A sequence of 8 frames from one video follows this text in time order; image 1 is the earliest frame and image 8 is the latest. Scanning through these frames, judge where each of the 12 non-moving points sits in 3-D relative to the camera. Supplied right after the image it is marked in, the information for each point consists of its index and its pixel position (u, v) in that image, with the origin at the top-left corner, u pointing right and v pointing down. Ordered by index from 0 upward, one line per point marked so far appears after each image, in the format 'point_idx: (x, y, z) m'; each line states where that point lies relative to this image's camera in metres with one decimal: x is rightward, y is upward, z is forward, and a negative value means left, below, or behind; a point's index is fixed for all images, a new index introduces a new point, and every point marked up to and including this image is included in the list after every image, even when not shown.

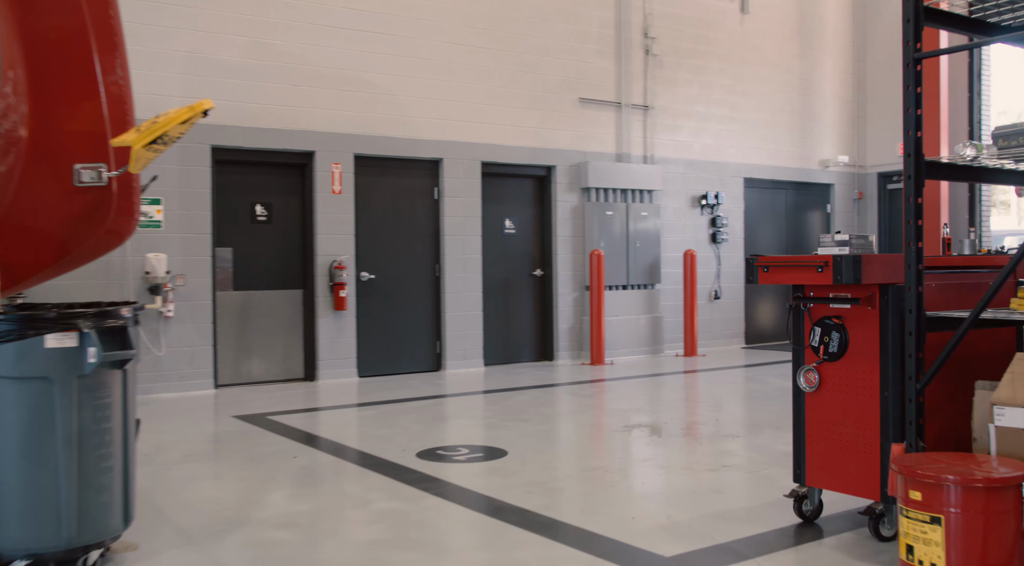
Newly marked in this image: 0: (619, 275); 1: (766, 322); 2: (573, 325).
0: (+1.1, +0.1, +9.2) m
1: (+3.0, -0.5, +10.8) m
2: (+0.6, -0.4, +9.0) m
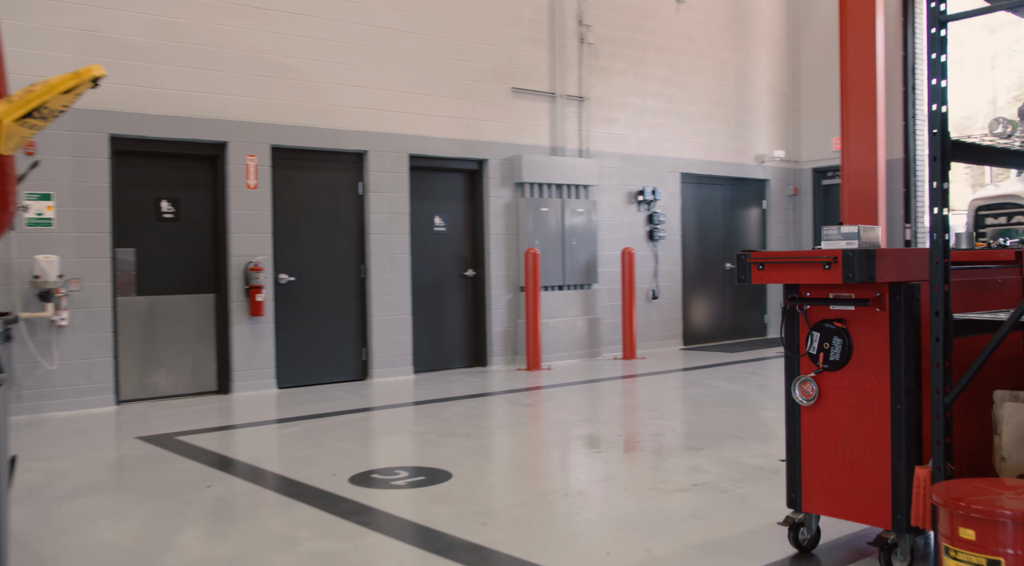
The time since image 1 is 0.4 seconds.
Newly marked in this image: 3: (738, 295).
0: (+0.4, +0.1, +8.7) m
1: (+2.2, -0.5, +10.5) m
2: (0.0, -0.4, +8.5) m
3: (+2.7, -0.1, +10.8) m
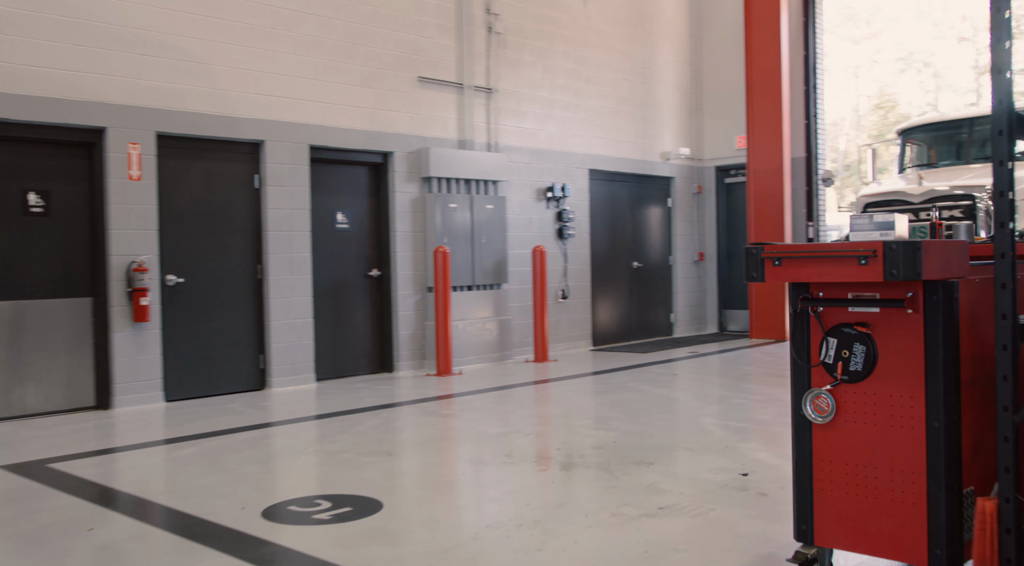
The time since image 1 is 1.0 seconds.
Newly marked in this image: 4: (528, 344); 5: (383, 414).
0: (-0.4, +0.1, +8.3) m
1: (+1.1, -0.5, +10.3) m
2: (-0.9, -0.4, +8.1) m
3: (+1.5, -0.1, +10.7) m
4: (+0.2, -0.6, +9.1) m
5: (-0.9, -0.9, +6.0) m
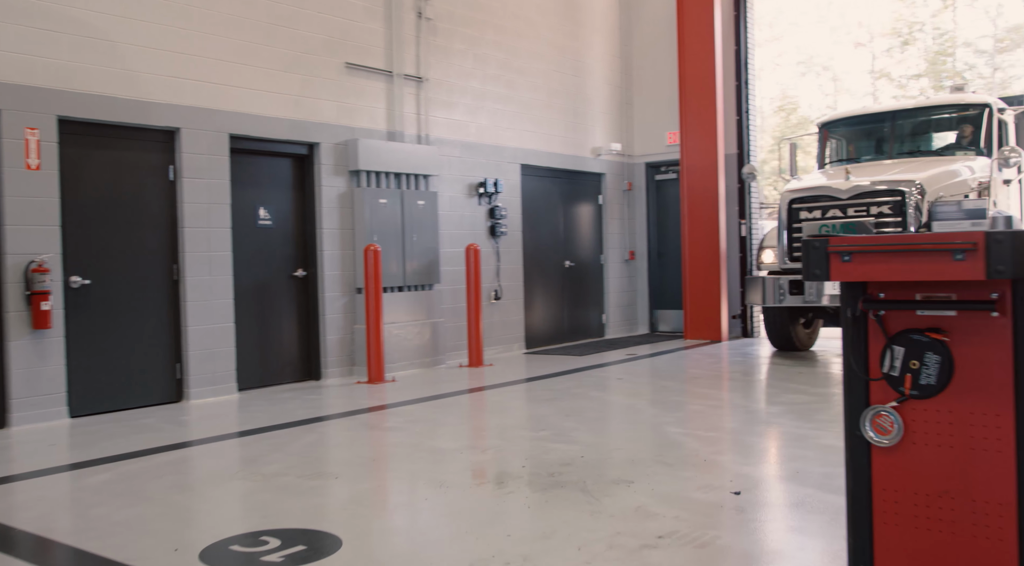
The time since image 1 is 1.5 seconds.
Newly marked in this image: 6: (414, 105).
0: (-1.0, +0.1, +7.8) m
1: (+0.3, -0.4, +10.0) m
2: (-1.4, -0.4, +7.5) m
3: (+0.7, -0.1, +10.4) m
4: (-0.5, -0.6, +8.7) m
5: (-1.2, -0.9, +5.5) m
6: (-0.9, +1.6, +8.2) m
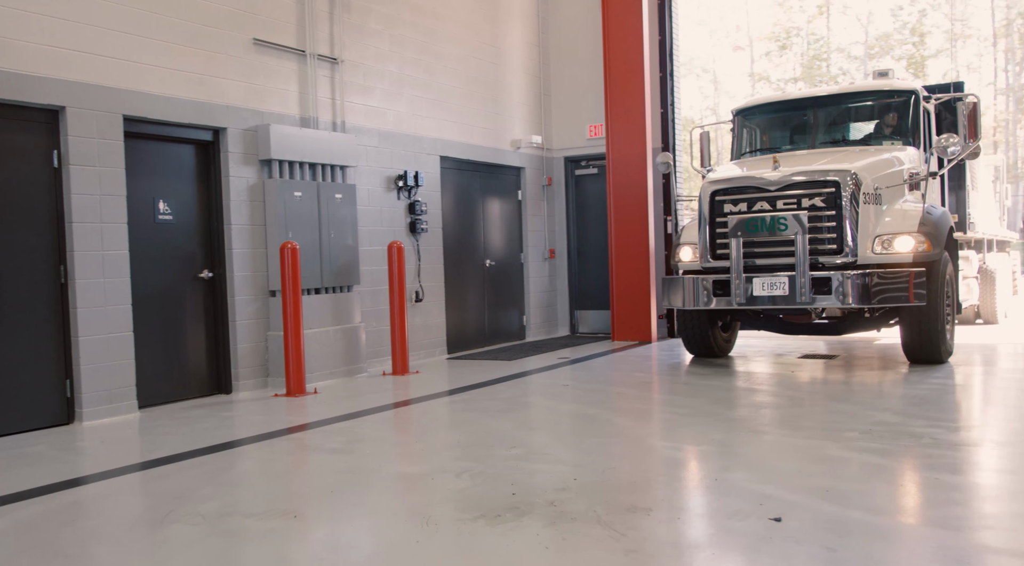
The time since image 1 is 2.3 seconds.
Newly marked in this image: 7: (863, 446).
0: (-1.6, +0.1, +7.1) m
1: (-0.5, -0.4, +9.4) m
2: (-1.9, -0.4, +6.8) m
3: (-0.2, -0.1, +9.9) m
4: (-1.1, -0.6, +8.0) m
5: (-1.4, -0.9, +4.8) m
6: (-1.5, +1.6, +7.5) m
7: (+1.7, -0.8, +4.3) m
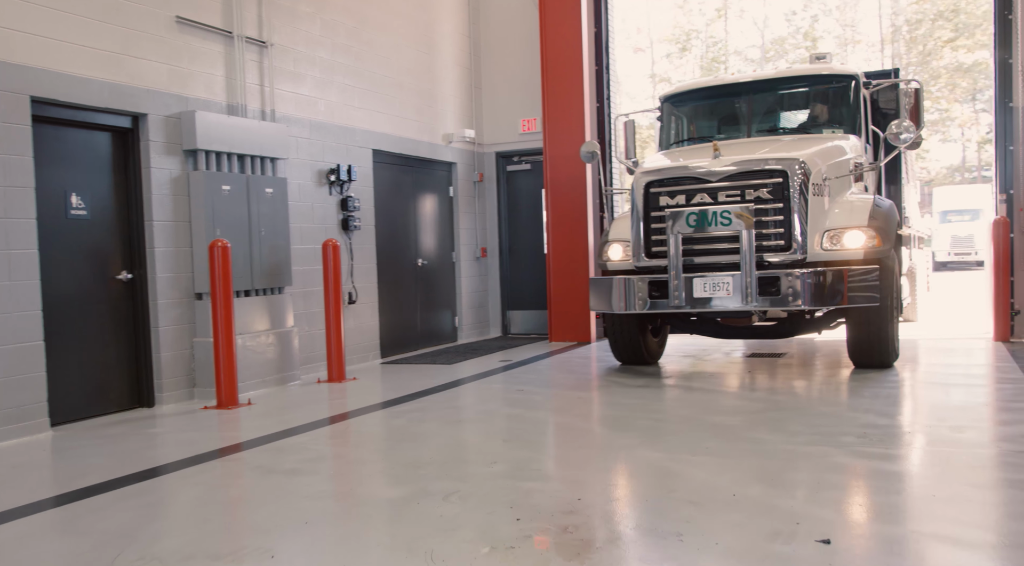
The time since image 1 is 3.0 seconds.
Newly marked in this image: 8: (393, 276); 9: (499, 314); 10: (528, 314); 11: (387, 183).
0: (-2.0, +0.1, +6.5) m
1: (-1.1, -0.4, +8.9) m
2: (-2.2, -0.5, +6.2) m
3: (-0.9, -0.1, +9.4) m
4: (-1.6, -0.6, +7.5) m
5: (-1.5, -0.9, +4.2) m
6: (-1.9, +1.6, +6.9) m
7: (+1.6, -0.8, +4.1) m
8: (-1.2, +0.1, +8.9) m
9: (-0.2, -0.4, +10.5) m
10: (+0.2, -0.3, +10.4) m
11: (-1.2, +1.0, +8.7) m
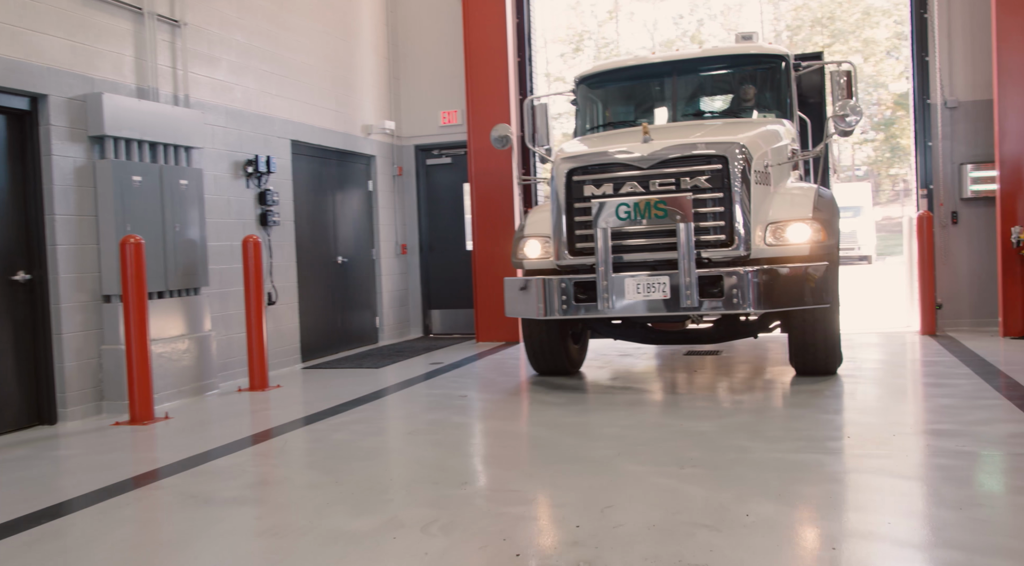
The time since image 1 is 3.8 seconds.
0: (-2.3, +0.1, +6.0) m
1: (-1.8, -0.4, +8.4) m
2: (-2.6, -0.5, +5.5) m
3: (-1.6, -0.1, +9.0) m
4: (-2.1, -0.6, +7.0) m
5: (-1.7, -0.9, +3.7) m
6: (-2.4, +1.6, +6.3) m
7: (+1.5, -0.7, +3.9) m
8: (-1.8, +0.1, +8.3) m
9: (-1.0, -0.3, +10.1) m
10: (-0.7, -0.3, +10.0) m
11: (-1.9, +1.0, +8.2) m
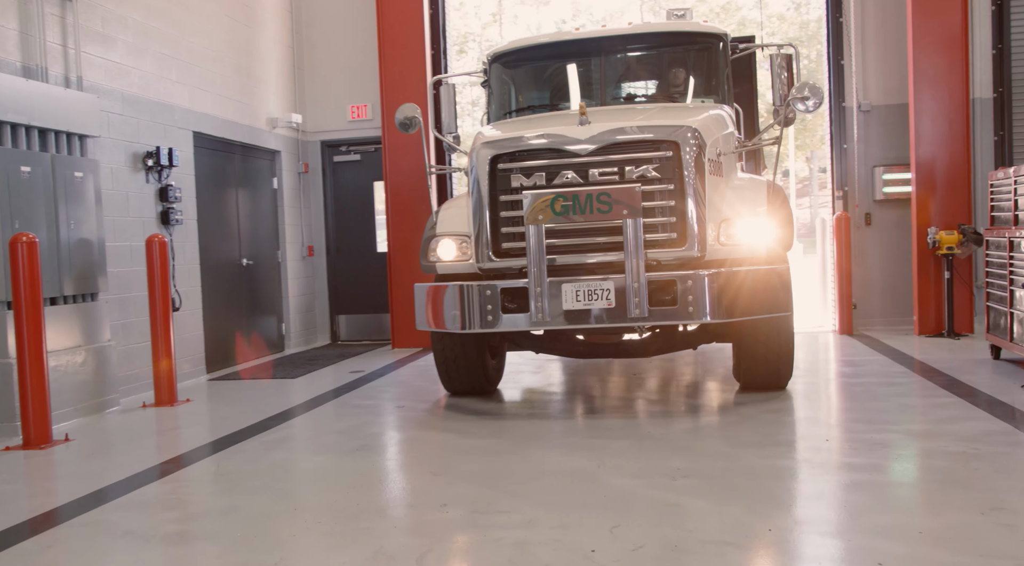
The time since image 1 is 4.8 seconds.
0: (-2.7, 0.0, +5.3) m
1: (-2.5, -0.5, +7.8) m
2: (-2.9, -0.5, +4.8) m
3: (-2.4, -0.1, +8.3) m
4: (-2.6, -0.7, +6.3) m
5: (-1.7, -0.9, +3.1) m
6: (-2.8, +1.6, +5.7) m
7: (+1.4, -0.7, +3.7) m
8: (-2.5, 0.0, +7.7) m
9: (-1.9, -0.4, +9.5) m
10: (-1.6, -0.4, +9.5) m
11: (-2.5, +0.9, +7.6) m
